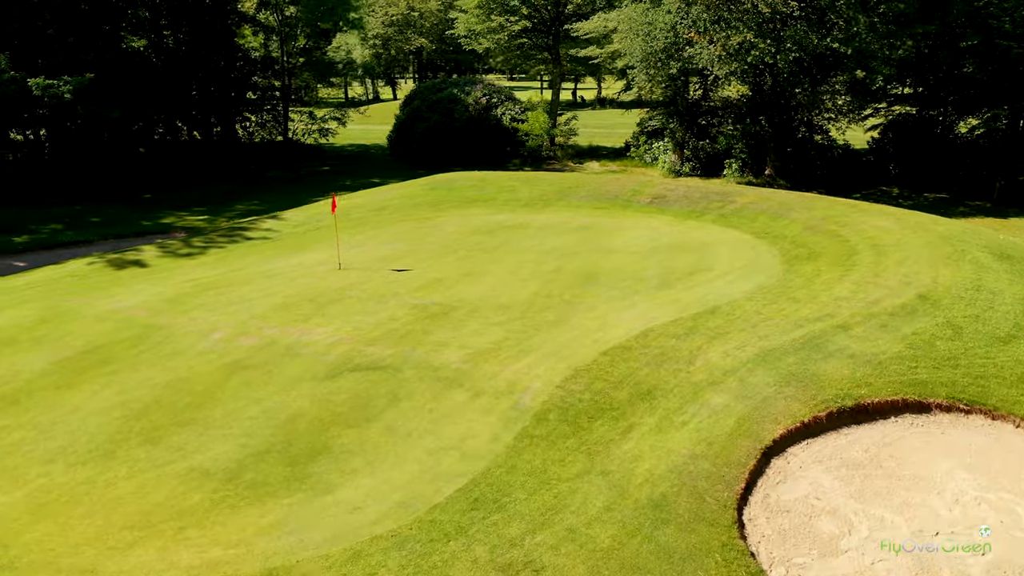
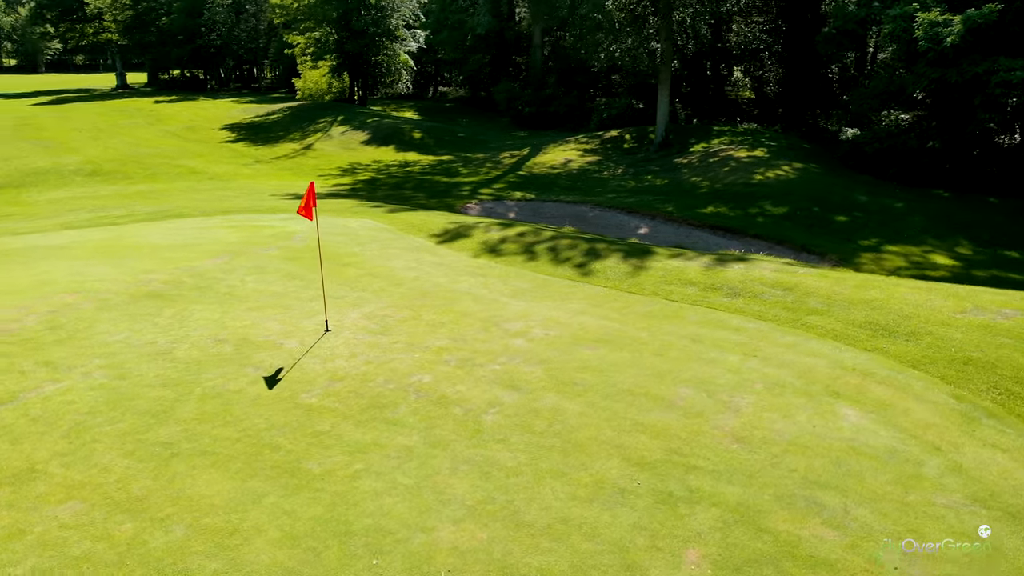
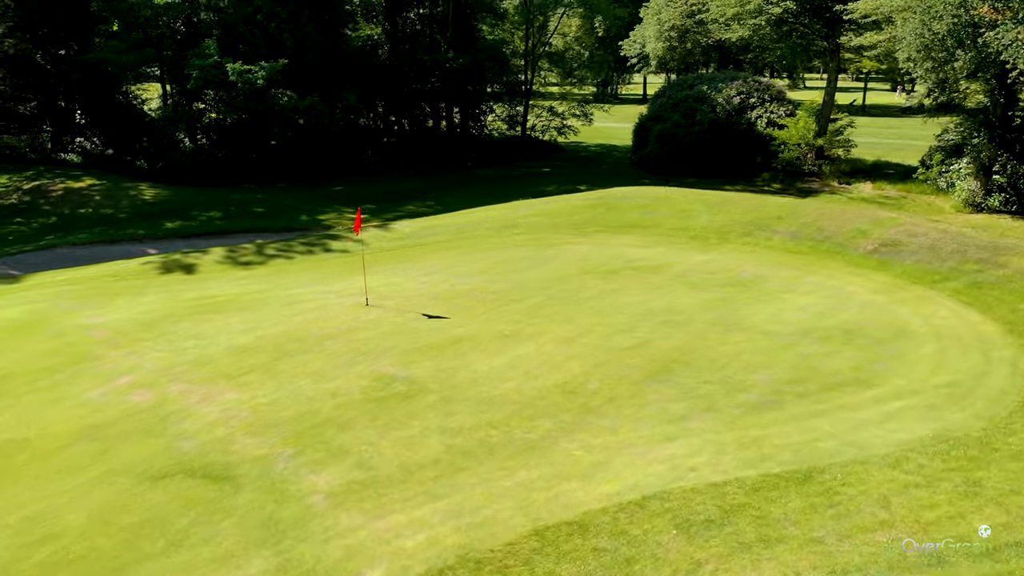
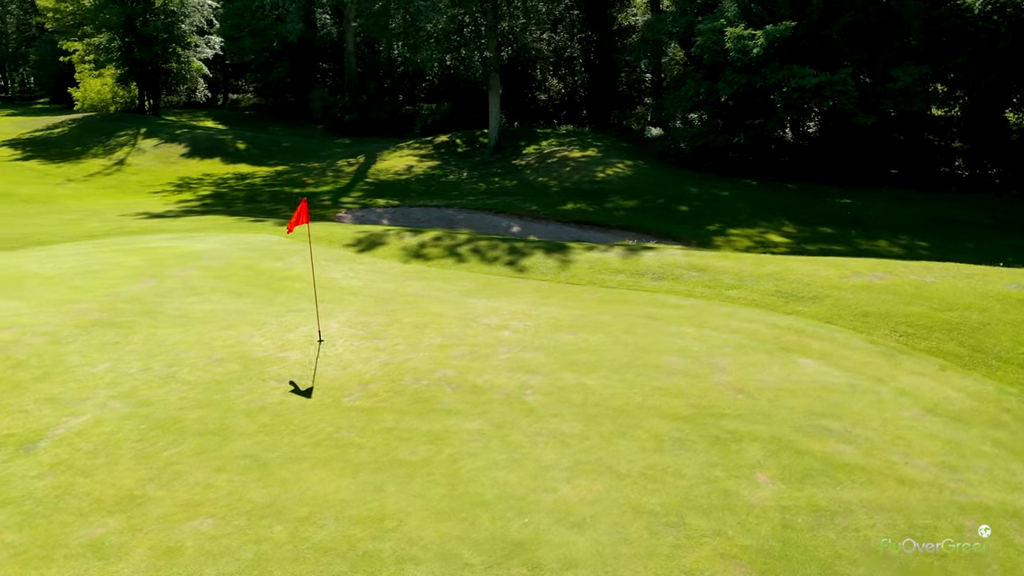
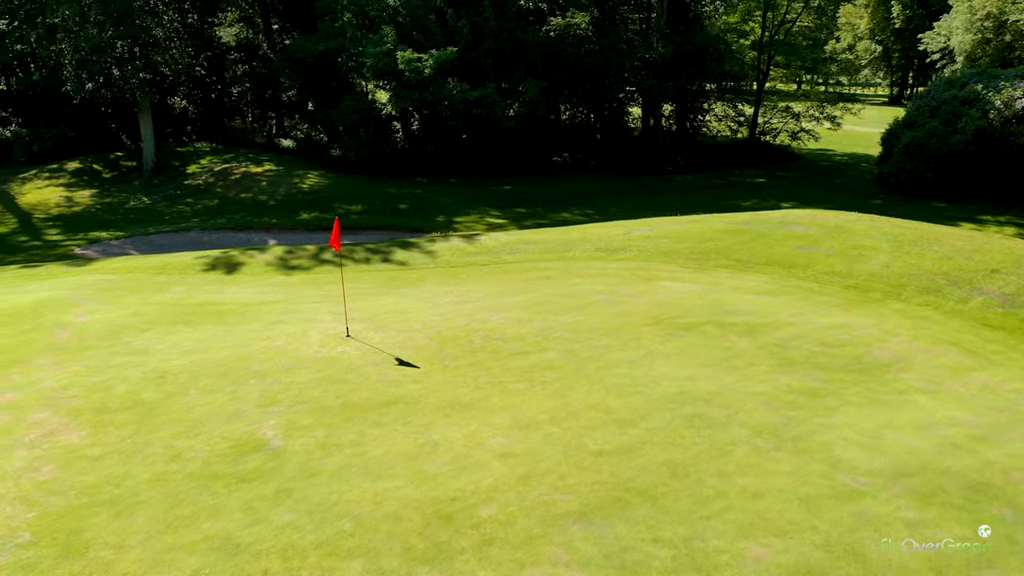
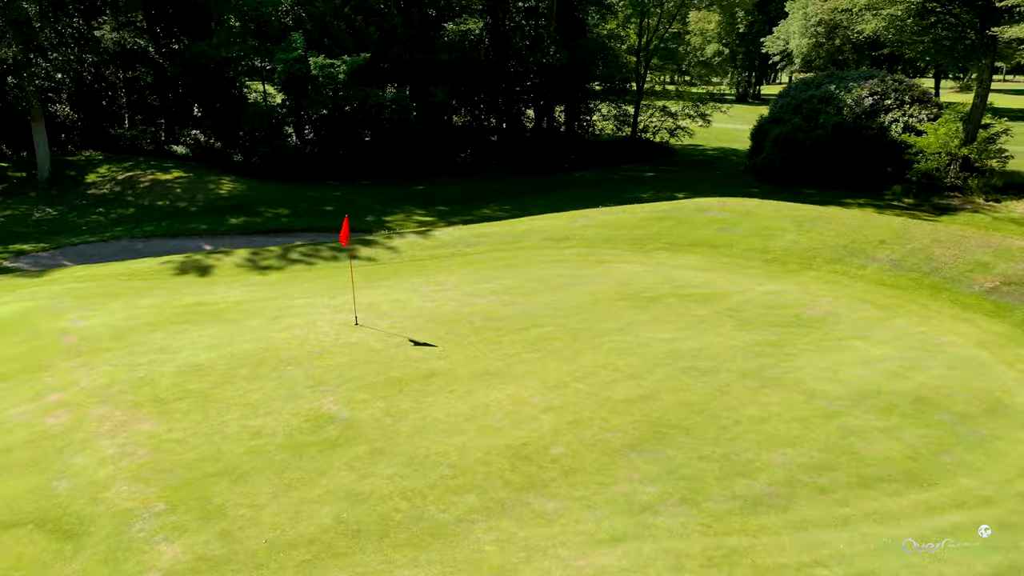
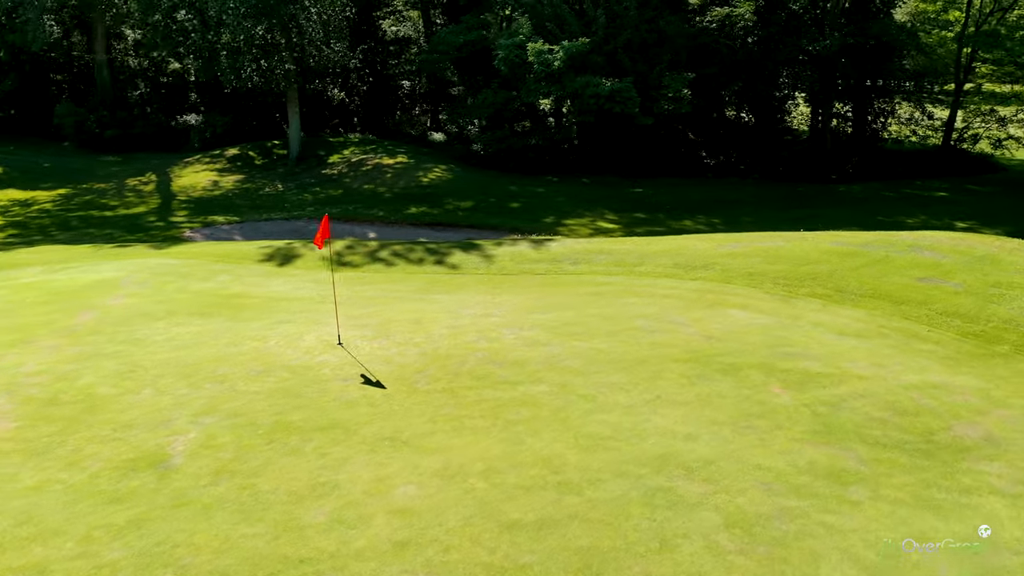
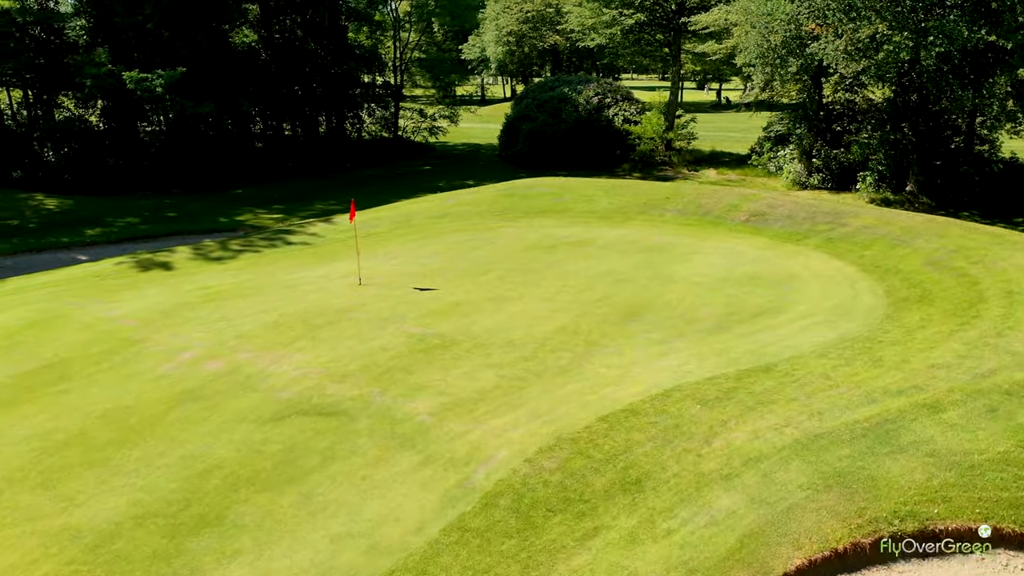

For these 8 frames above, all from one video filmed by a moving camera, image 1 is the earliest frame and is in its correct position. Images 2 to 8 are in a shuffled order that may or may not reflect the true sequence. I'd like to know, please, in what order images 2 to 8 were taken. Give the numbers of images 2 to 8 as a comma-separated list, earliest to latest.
8, 3, 6, 5, 7, 4, 2
